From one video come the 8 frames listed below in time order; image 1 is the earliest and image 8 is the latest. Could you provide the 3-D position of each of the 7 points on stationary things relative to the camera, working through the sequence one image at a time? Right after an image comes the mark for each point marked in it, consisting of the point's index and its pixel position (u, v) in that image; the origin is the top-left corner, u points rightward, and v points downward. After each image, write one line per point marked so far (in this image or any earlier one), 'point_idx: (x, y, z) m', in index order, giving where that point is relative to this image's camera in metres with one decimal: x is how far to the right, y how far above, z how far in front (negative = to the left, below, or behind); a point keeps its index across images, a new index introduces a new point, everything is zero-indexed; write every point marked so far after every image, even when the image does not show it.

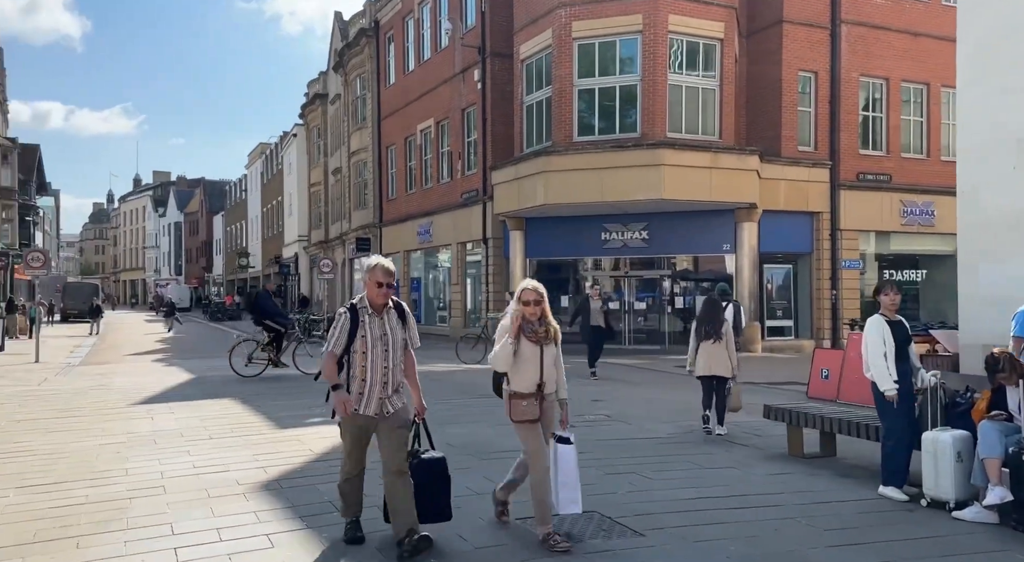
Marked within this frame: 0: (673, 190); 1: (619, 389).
0: (+3.7, +2.1, +19.9) m
1: (+1.5, -1.7, +13.5) m
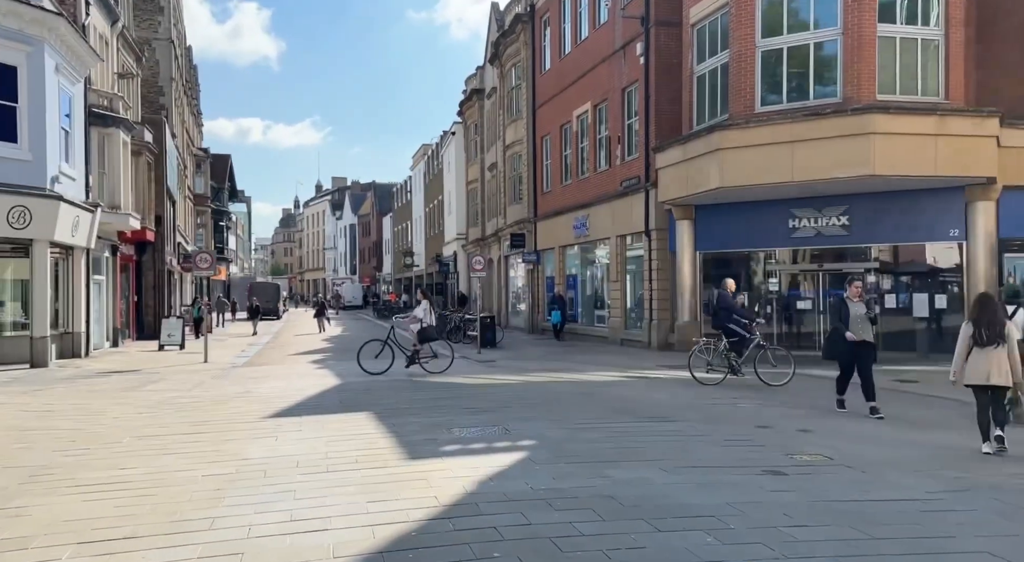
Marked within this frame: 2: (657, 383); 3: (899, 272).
0: (+7.1, +2.3, +16.5) m
1: (+3.8, -1.6, +10.7) m
2: (+2.1, -1.6, +12.7) m
3: (+8.6, +0.2, +19.6) m
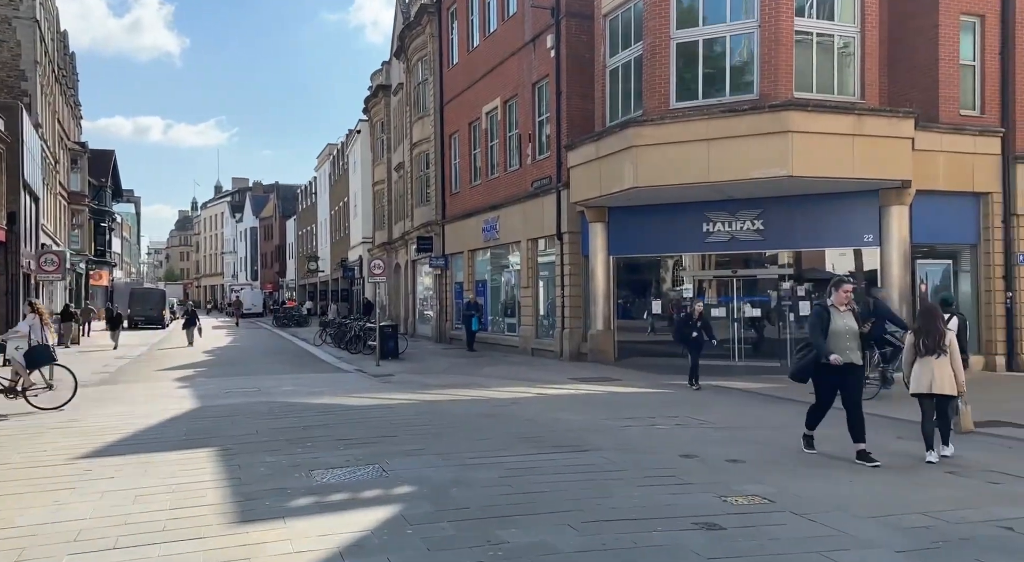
0: (+5.3, +2.2, +15.8) m
1: (+2.6, -1.7, +9.6) m
2: (+0.7, -1.6, +11.5) m
3: (+6.5, 0.0, +19.0) m
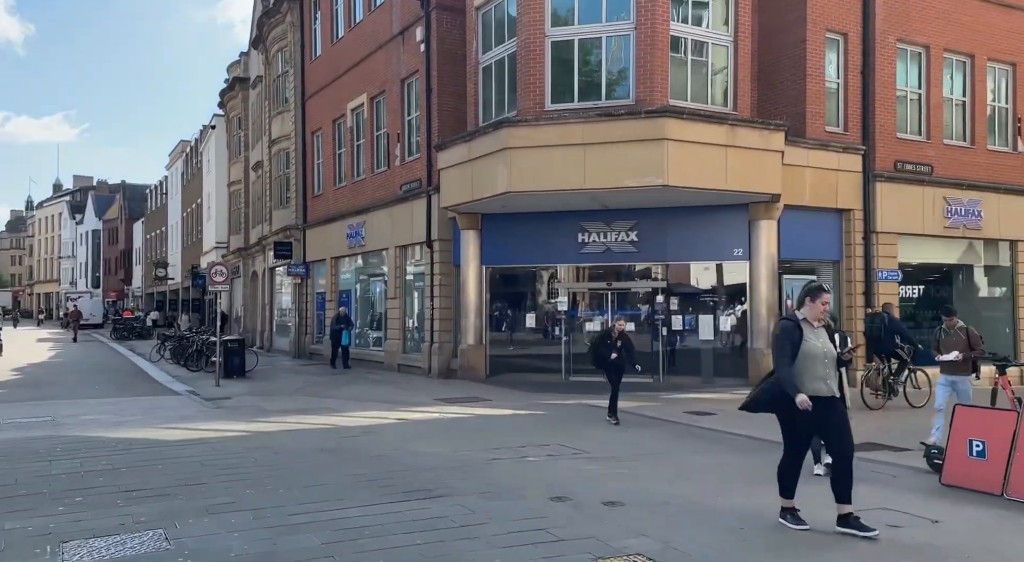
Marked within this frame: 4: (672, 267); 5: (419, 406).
0: (+3.0, +1.9, +15.2) m
1: (+1.1, -1.8, +8.7) m
2: (-1.0, -1.8, +10.3) m
3: (+3.7, -0.3, +18.5) m
4: (+3.4, +0.3, +18.6) m
5: (-1.4, -1.9, +13.2) m
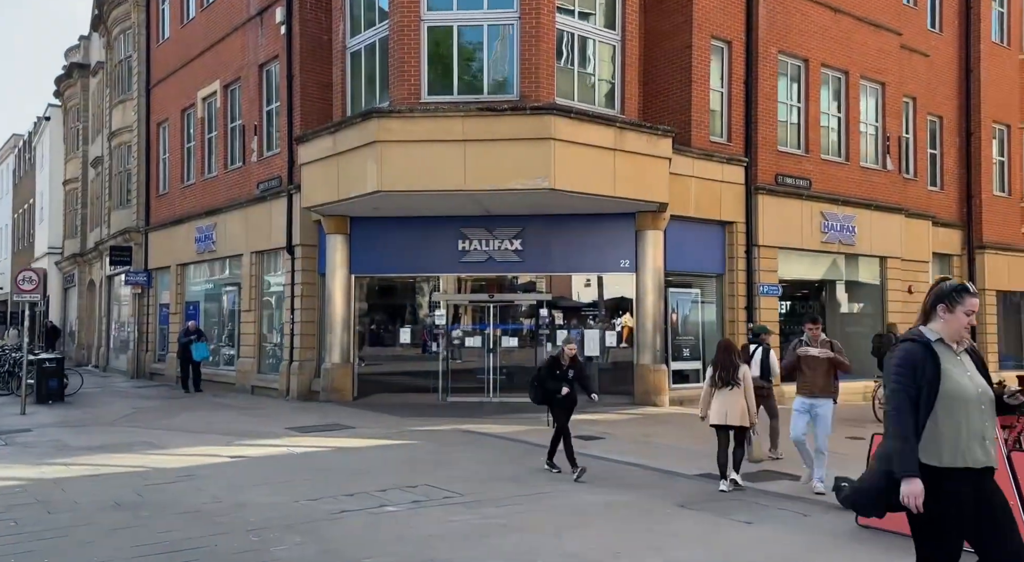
0: (+0.9, +1.7, +14.0) m
1: (0.0, -1.9, +7.2) m
2: (-2.3, -1.9, +8.5) m
3: (+1.1, -0.5, +17.4) m
4: (+0.9, +0.1, +17.4) m
5: (-3.2, -2.0, +11.3) m
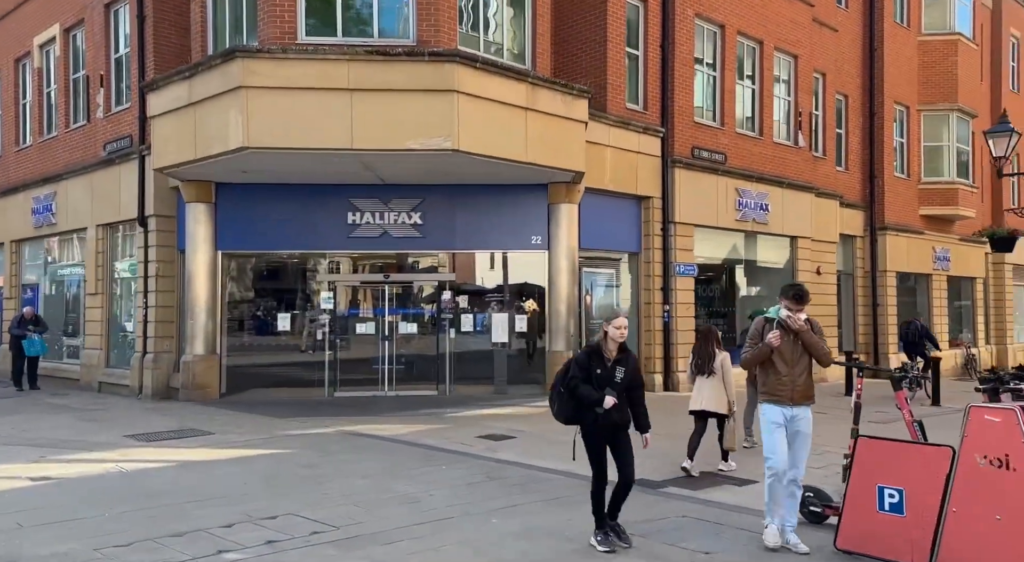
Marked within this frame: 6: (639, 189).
0: (-0.5, +2.1, +12.1) m
1: (-0.7, -1.6, +5.3) m
2: (-3.1, -1.6, +6.3) m
3: (-0.7, -0.1, +15.5) m
4: (-0.9, +0.5, +15.5) m
5: (-4.3, -1.7, +9.0) m
6: (+2.8, +2.0, +19.2) m
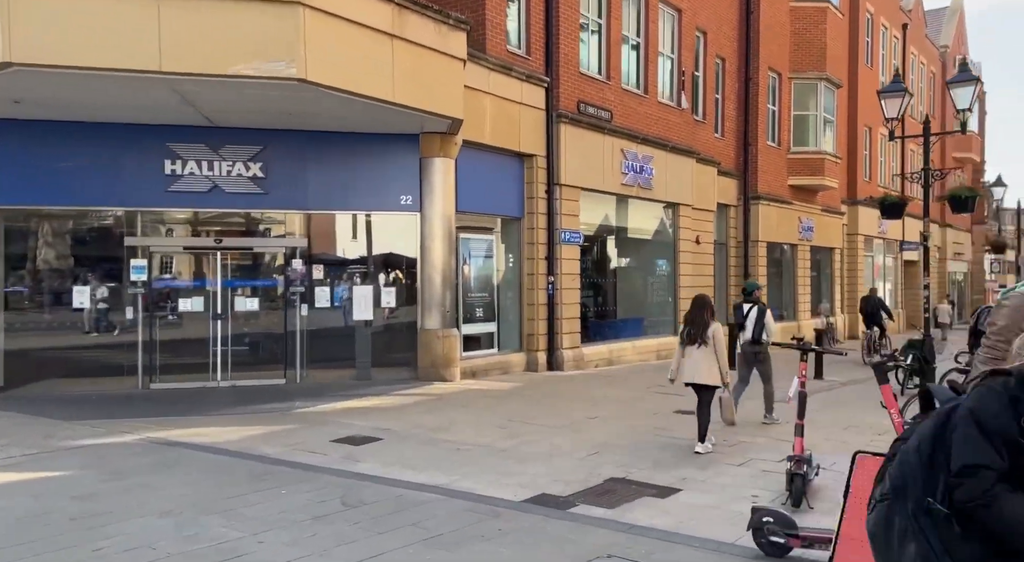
0: (-2.0, +2.5, +9.6) m
1: (-1.2, -1.5, +2.9) m
2: (-3.7, -1.4, +3.6) m
3: (-2.7, +0.4, +13.0) m
4: (-2.9, +1.0, +12.9) m
5: (-5.3, -1.5, +6.1) m
6: (+0.2, +2.7, +17.1) m
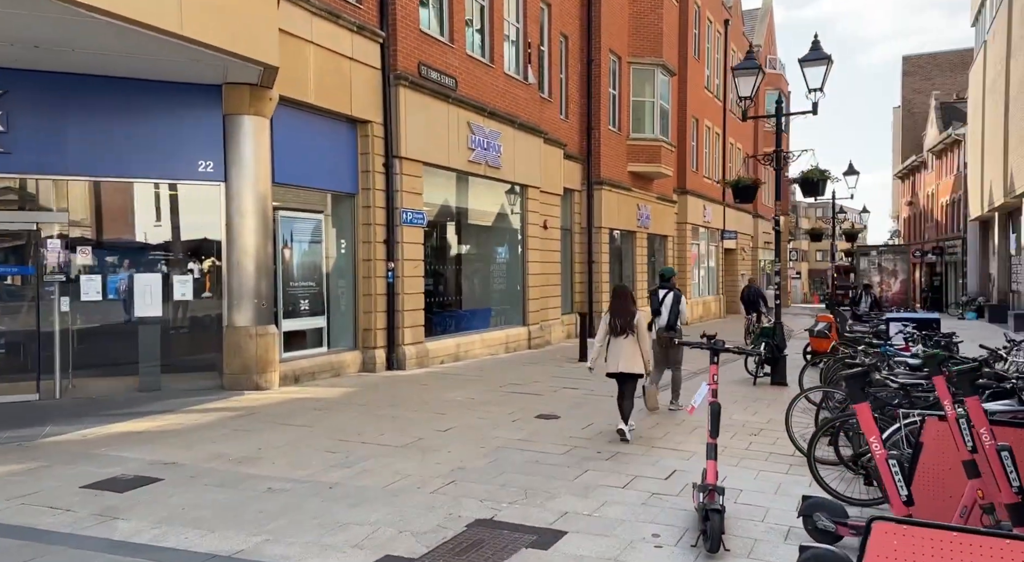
0: (-3.5, +2.6, +6.9) m
1: (-1.4, -1.4, +0.6) m
2: (-4.0, -1.4, +0.8) m
3: (-4.7, +0.5, +10.2) m
4: (-5.0, +1.1, +10.1) m
5: (-6.0, -1.4, +3.0) m
6: (-2.7, +2.9, +14.7) m
